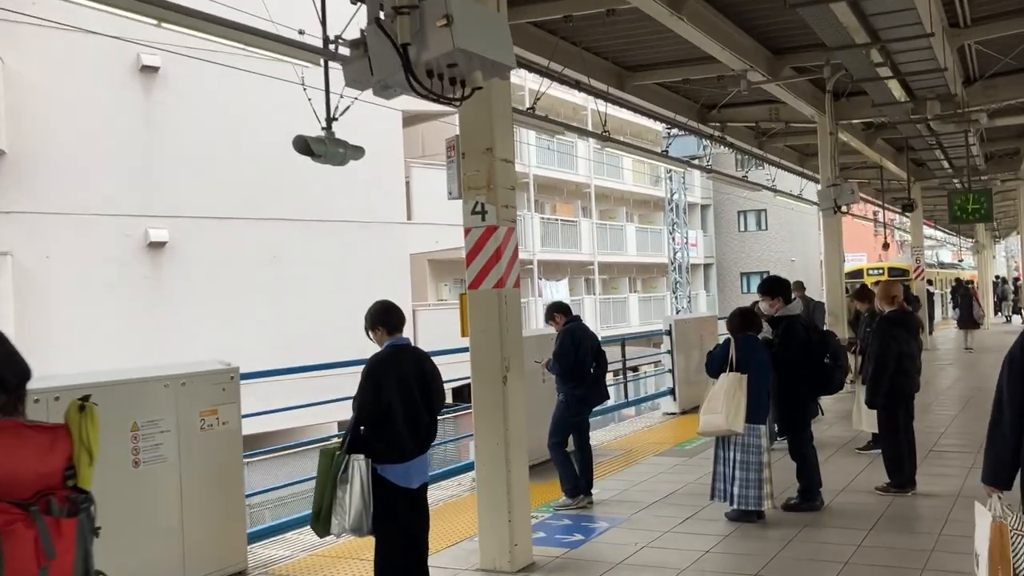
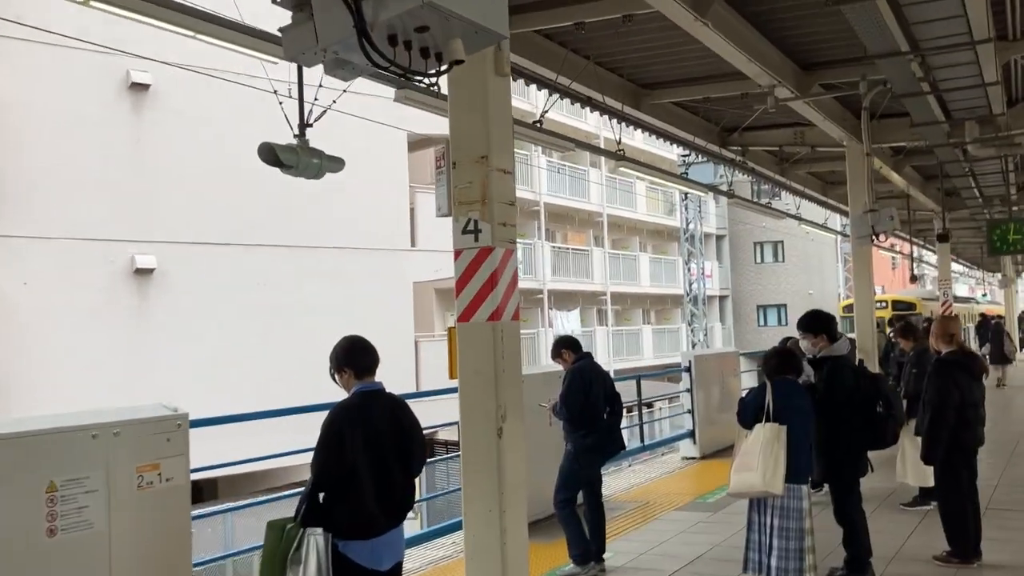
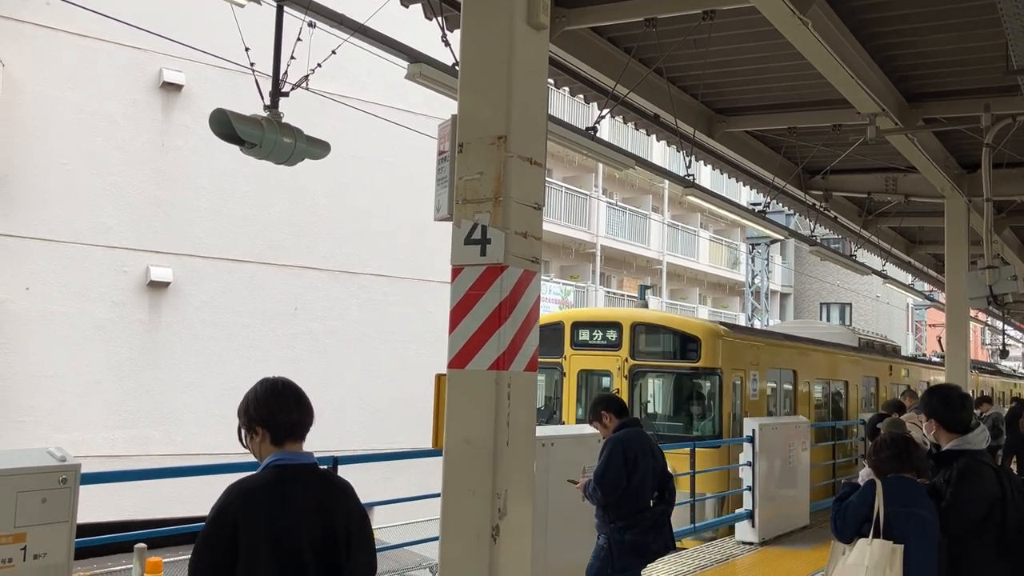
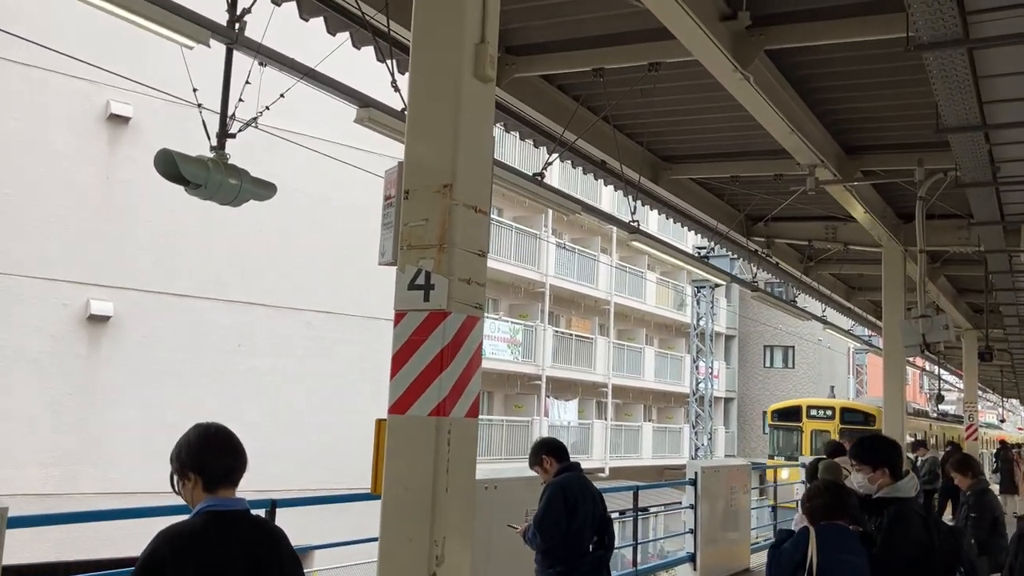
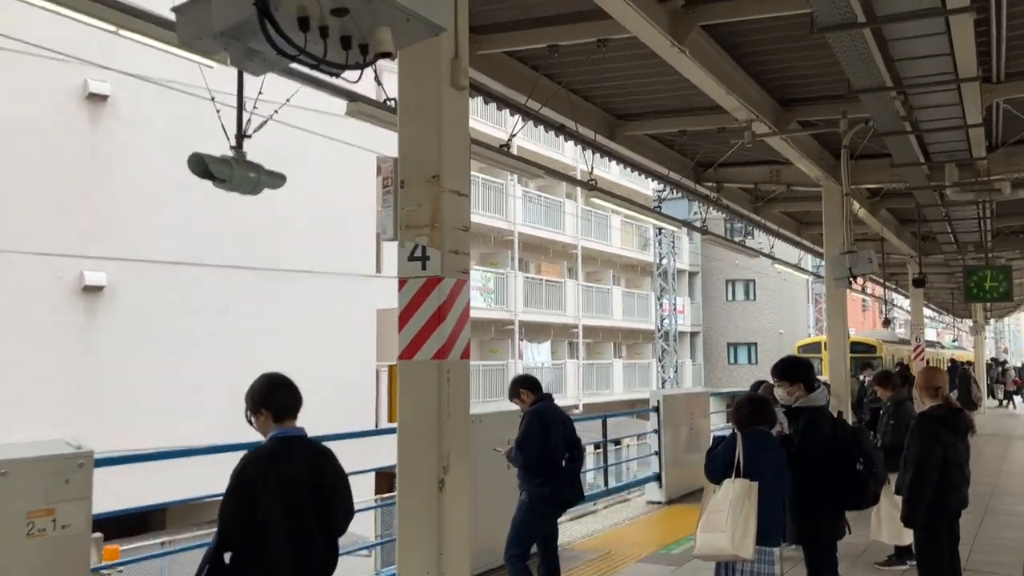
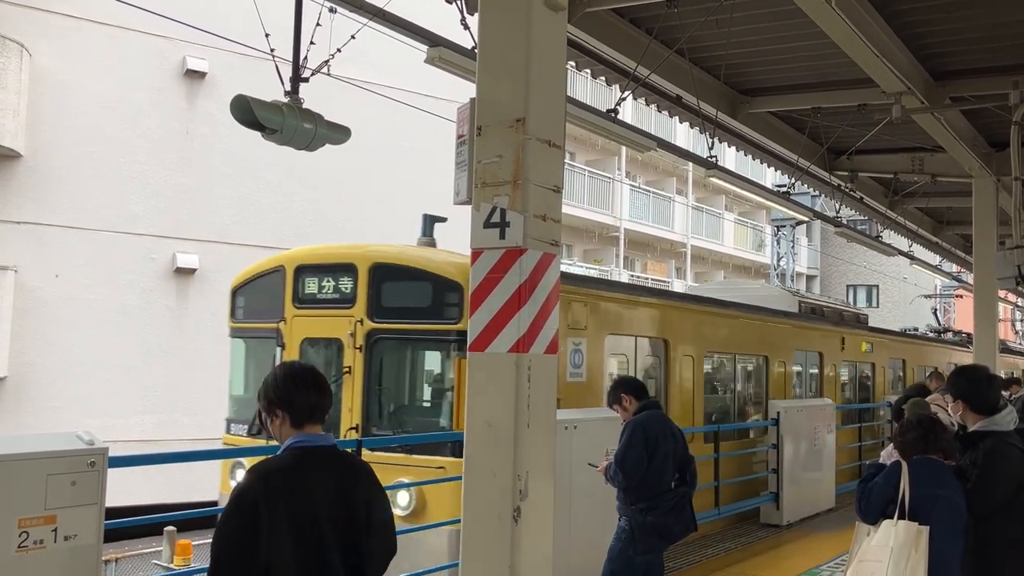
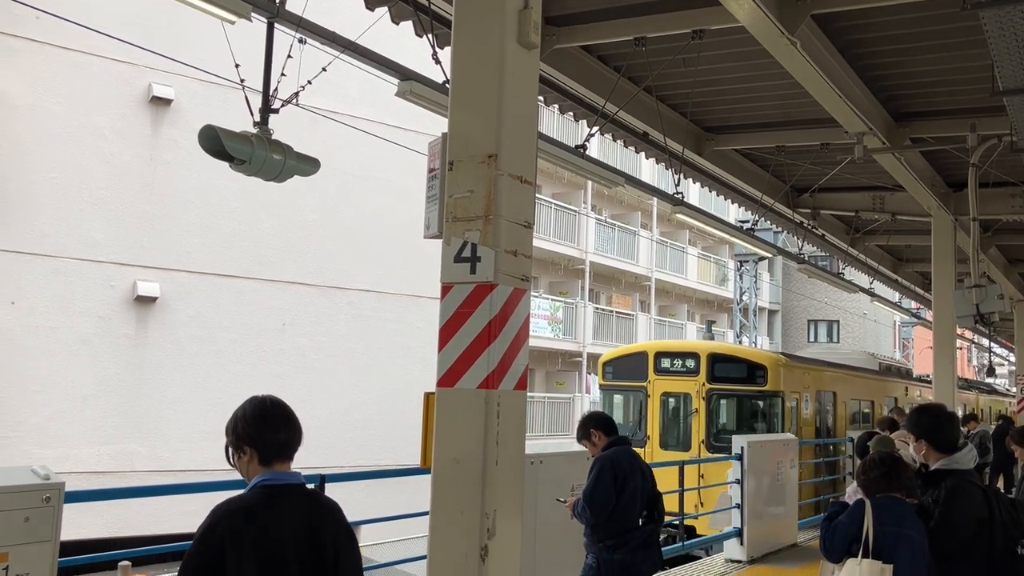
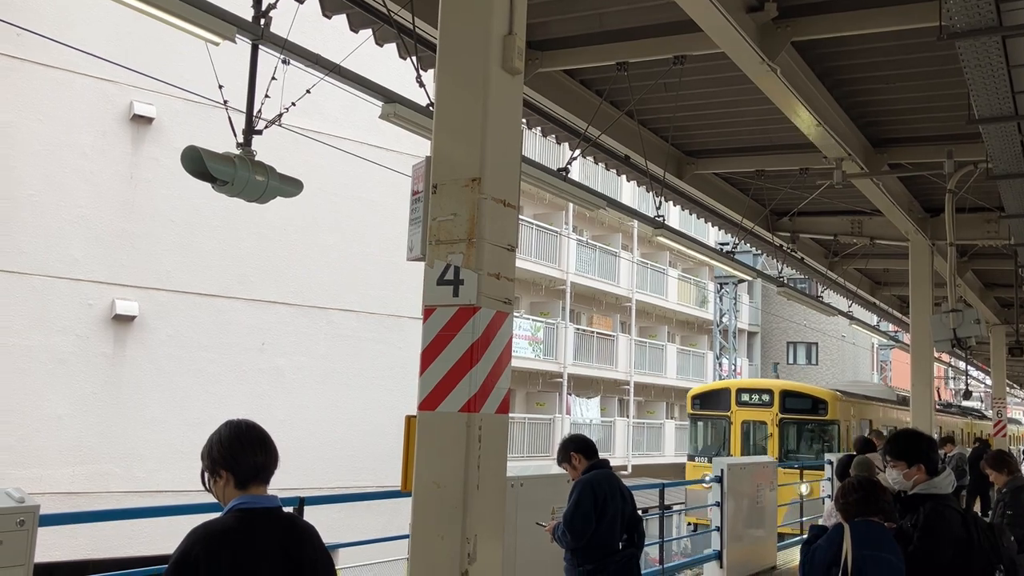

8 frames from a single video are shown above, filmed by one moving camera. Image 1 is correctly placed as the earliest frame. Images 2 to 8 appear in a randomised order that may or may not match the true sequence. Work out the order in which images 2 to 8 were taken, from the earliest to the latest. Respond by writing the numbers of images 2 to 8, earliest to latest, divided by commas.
2, 5, 4, 8, 7, 3, 6
